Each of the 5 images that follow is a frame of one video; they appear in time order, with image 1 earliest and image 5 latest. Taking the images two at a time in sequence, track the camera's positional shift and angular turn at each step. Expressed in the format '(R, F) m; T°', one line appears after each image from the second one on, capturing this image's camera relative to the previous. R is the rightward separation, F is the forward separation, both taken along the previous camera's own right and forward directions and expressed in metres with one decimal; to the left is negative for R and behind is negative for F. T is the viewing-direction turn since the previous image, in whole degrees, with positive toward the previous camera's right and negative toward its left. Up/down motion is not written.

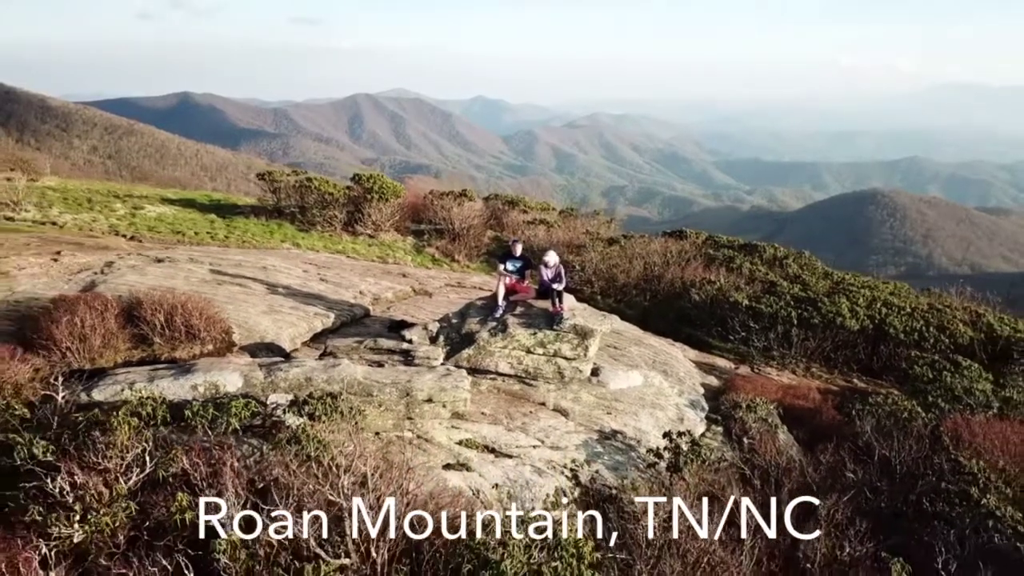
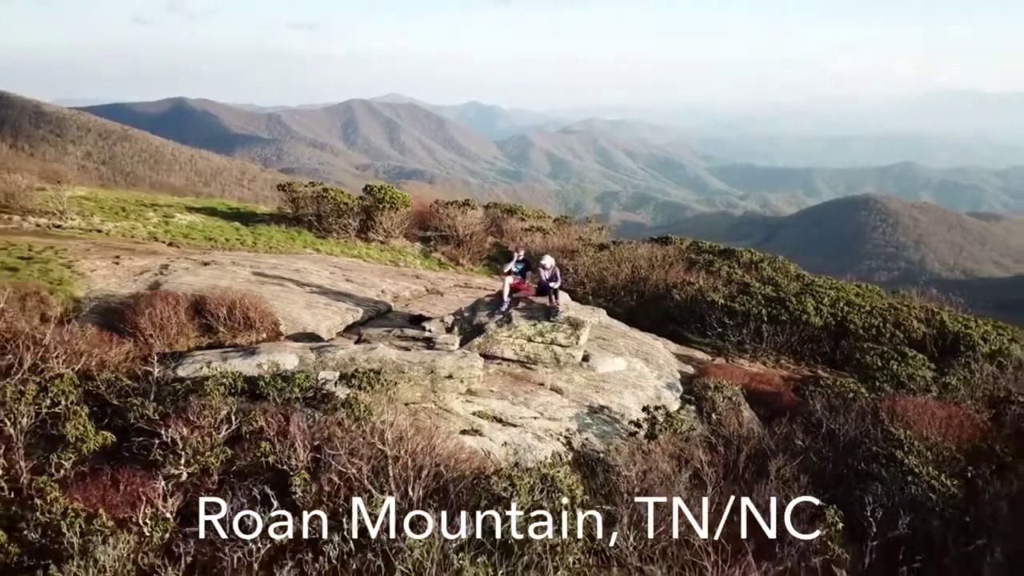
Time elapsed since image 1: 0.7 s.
(-0.1, -1.8) m; 0°
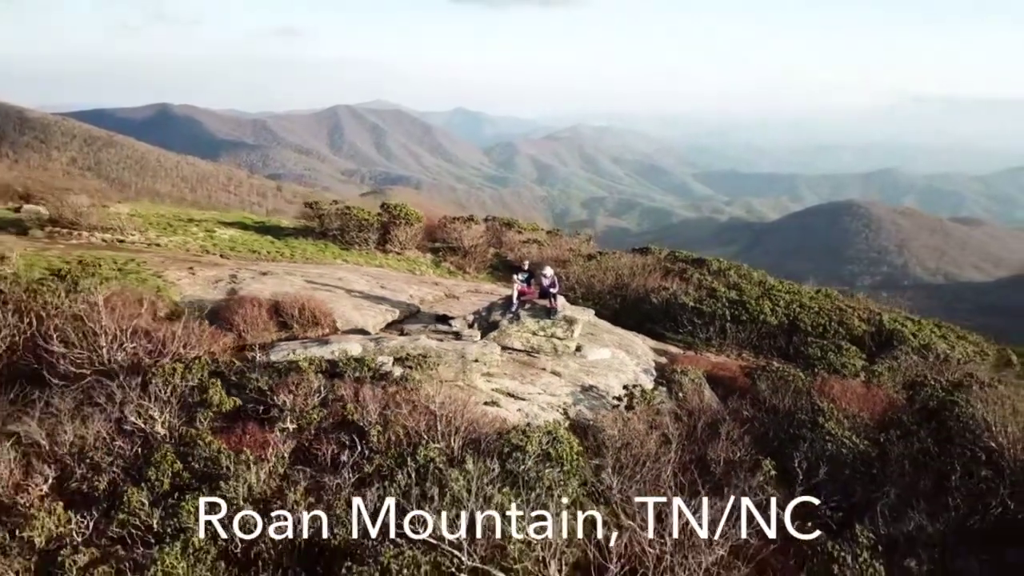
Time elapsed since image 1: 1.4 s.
(-0.4, -3.1) m; +1°
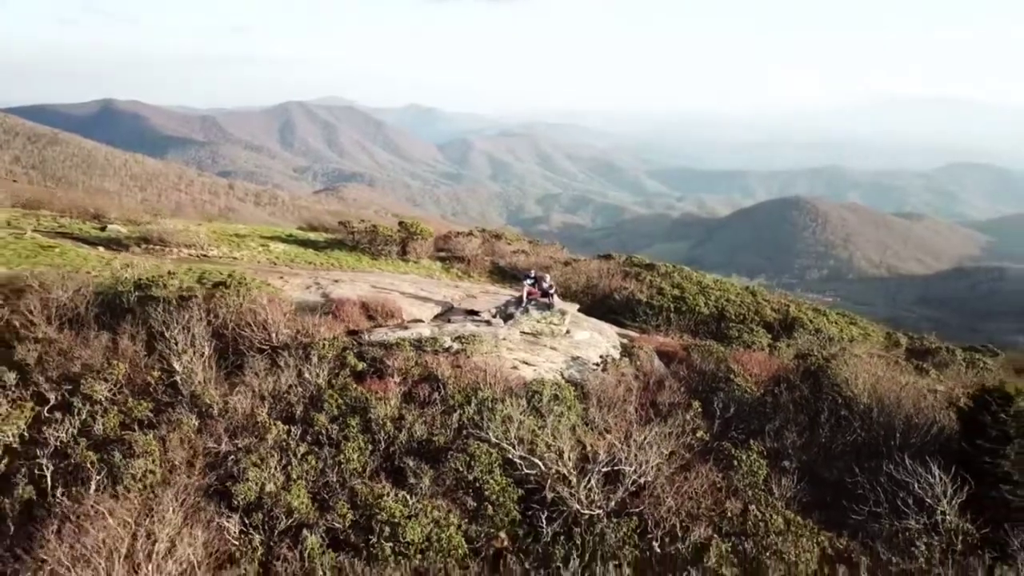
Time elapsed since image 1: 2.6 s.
(-1.5, -6.5) m; +3°
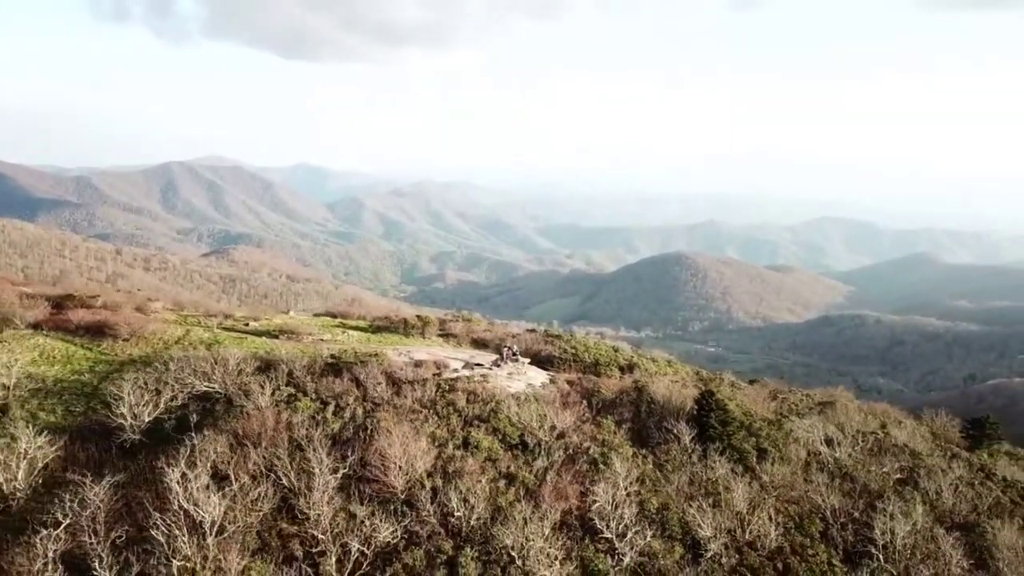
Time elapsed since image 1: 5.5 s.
(-5.2, -24.2) m; +8°
